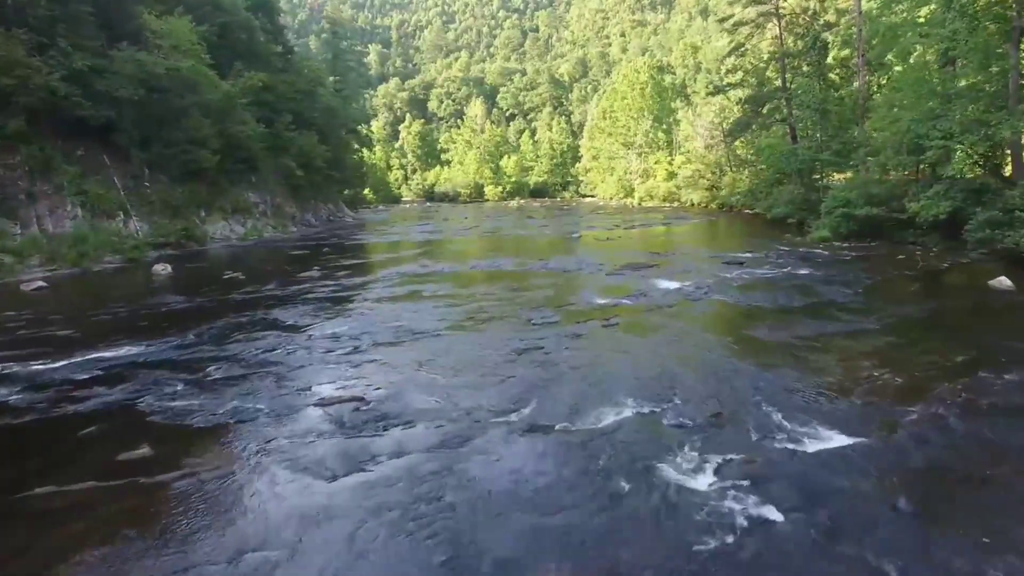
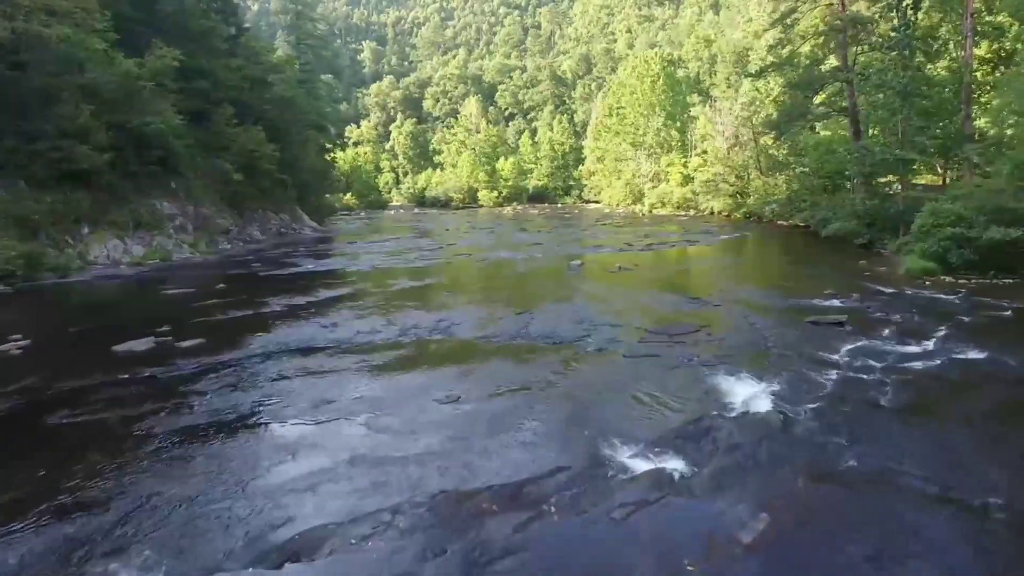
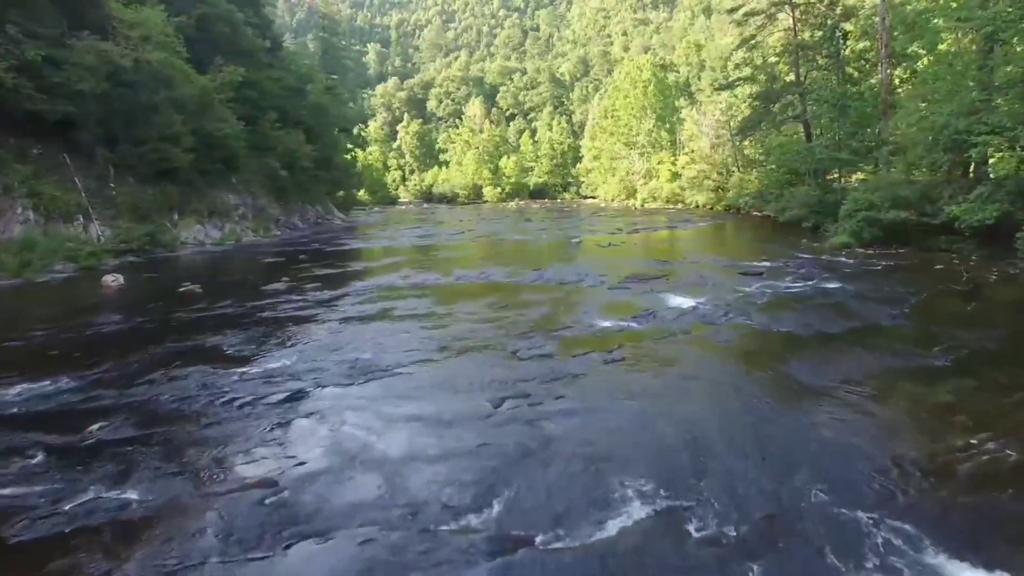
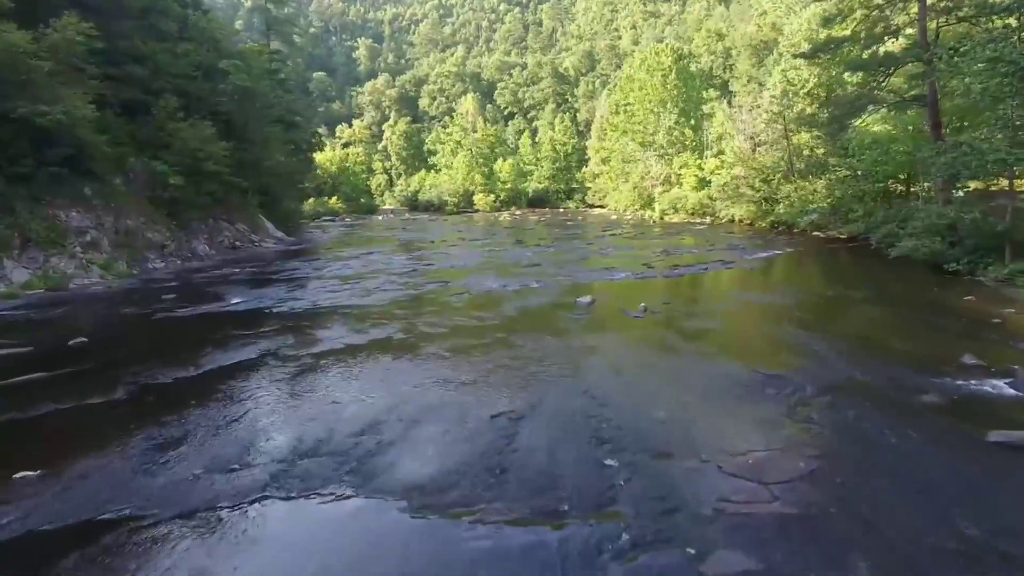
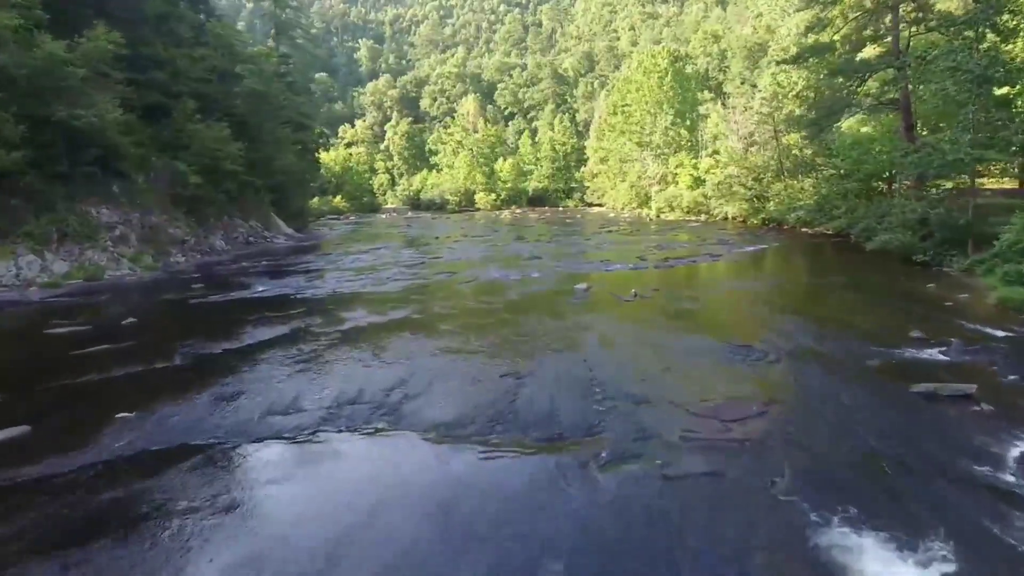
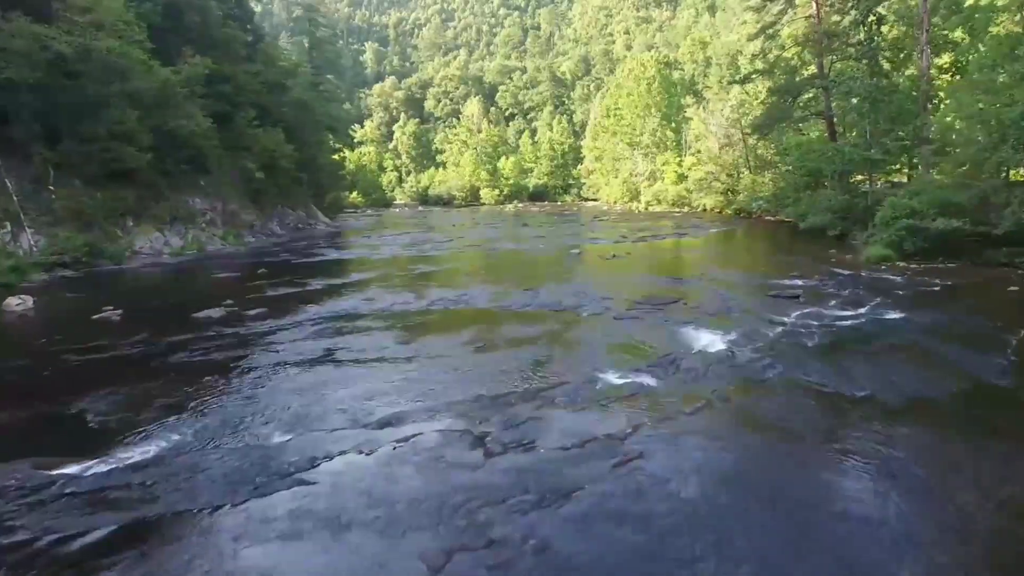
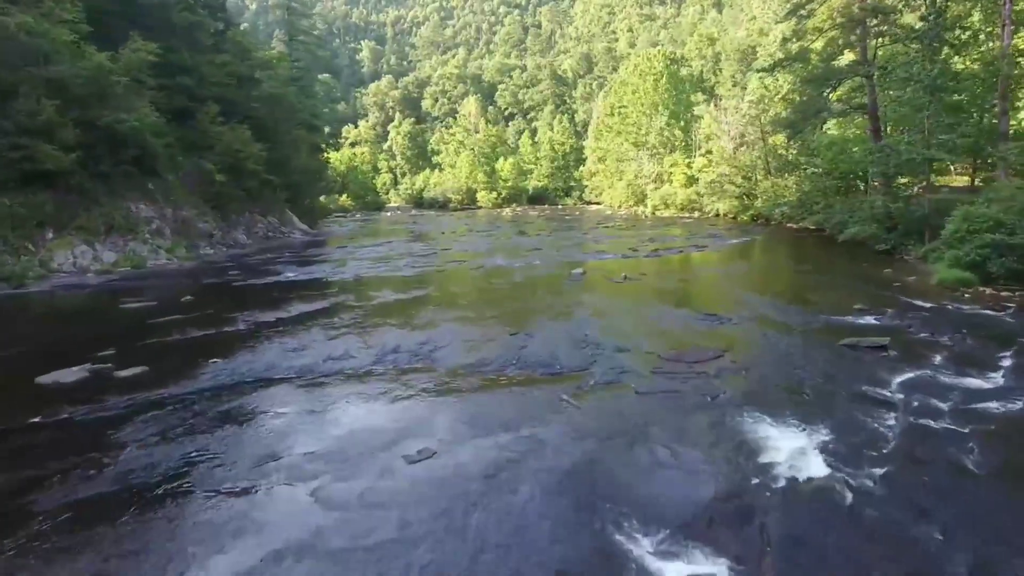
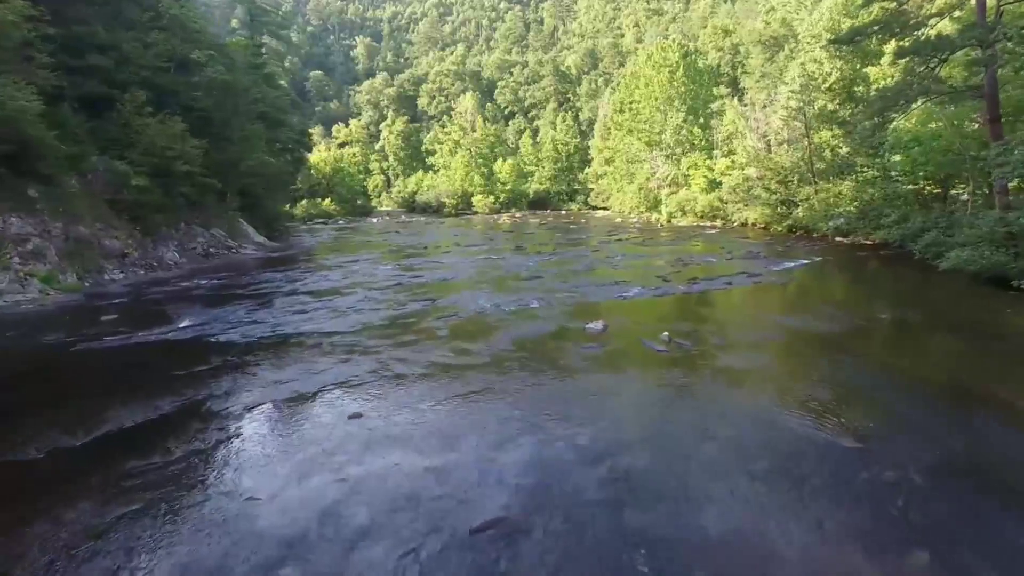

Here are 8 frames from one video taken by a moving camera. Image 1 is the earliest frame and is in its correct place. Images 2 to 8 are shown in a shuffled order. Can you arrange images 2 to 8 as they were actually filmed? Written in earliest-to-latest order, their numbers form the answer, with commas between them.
3, 6, 2, 7, 5, 4, 8
